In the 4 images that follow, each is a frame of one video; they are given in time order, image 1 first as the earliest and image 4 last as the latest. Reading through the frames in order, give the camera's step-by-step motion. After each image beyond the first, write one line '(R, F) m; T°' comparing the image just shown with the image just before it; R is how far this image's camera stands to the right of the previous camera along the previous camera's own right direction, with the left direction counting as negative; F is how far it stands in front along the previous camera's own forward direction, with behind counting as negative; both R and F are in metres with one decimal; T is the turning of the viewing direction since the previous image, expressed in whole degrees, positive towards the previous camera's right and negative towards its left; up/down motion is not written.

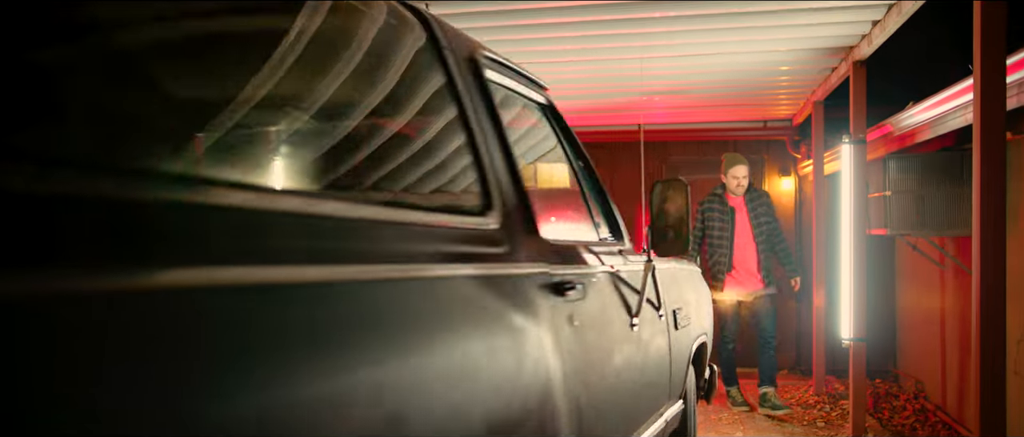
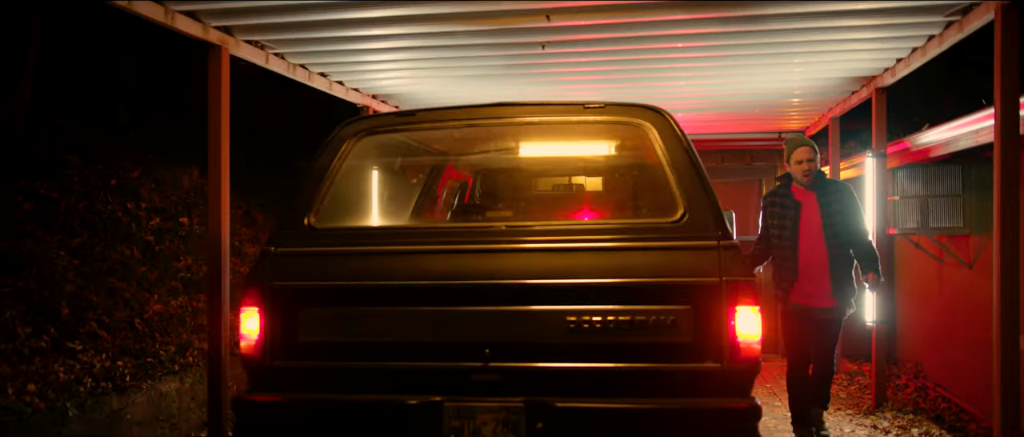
(-0.8, -0.9) m; +2°
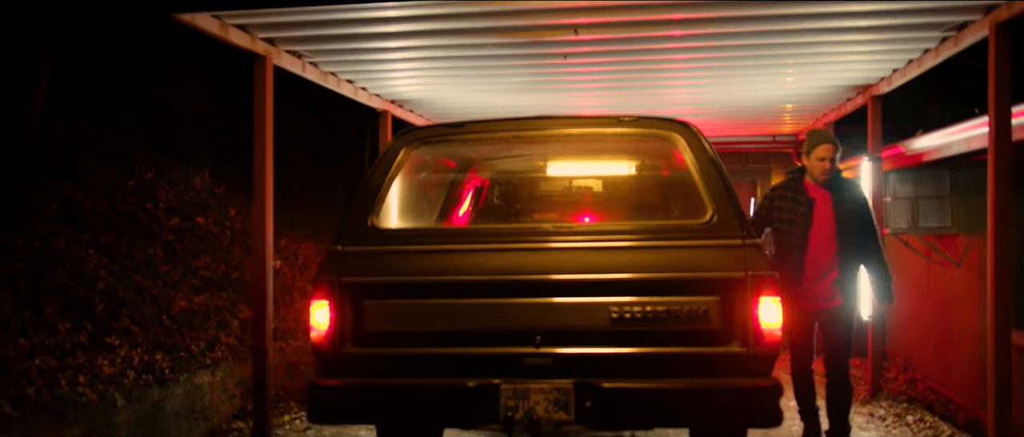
(-0.3, -0.3) m; +1°
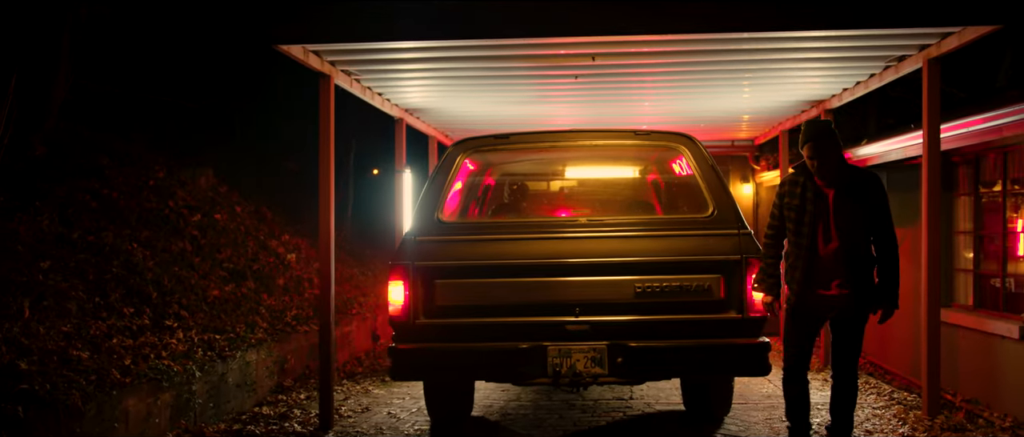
(-0.6, -0.9) m; +4°
